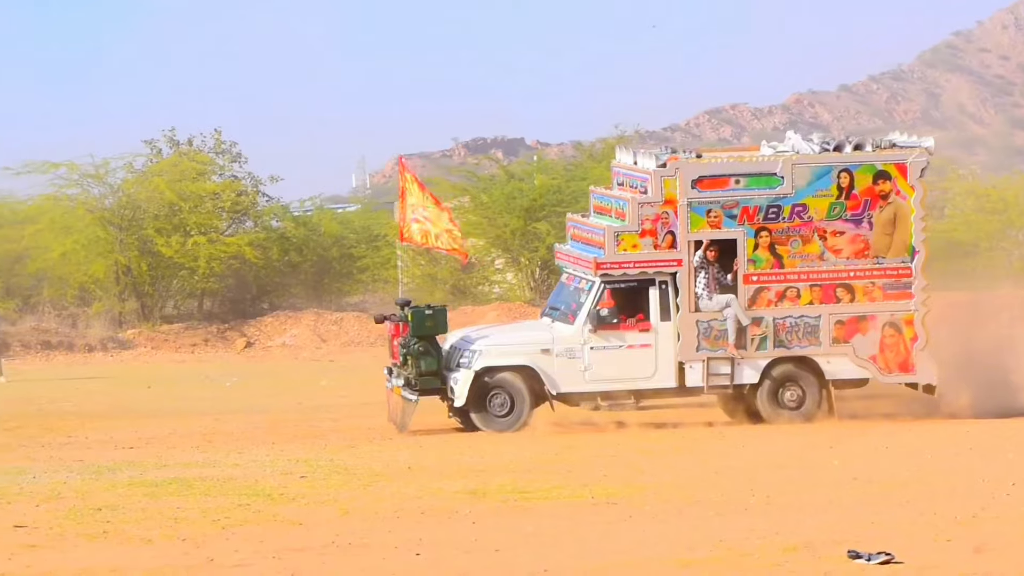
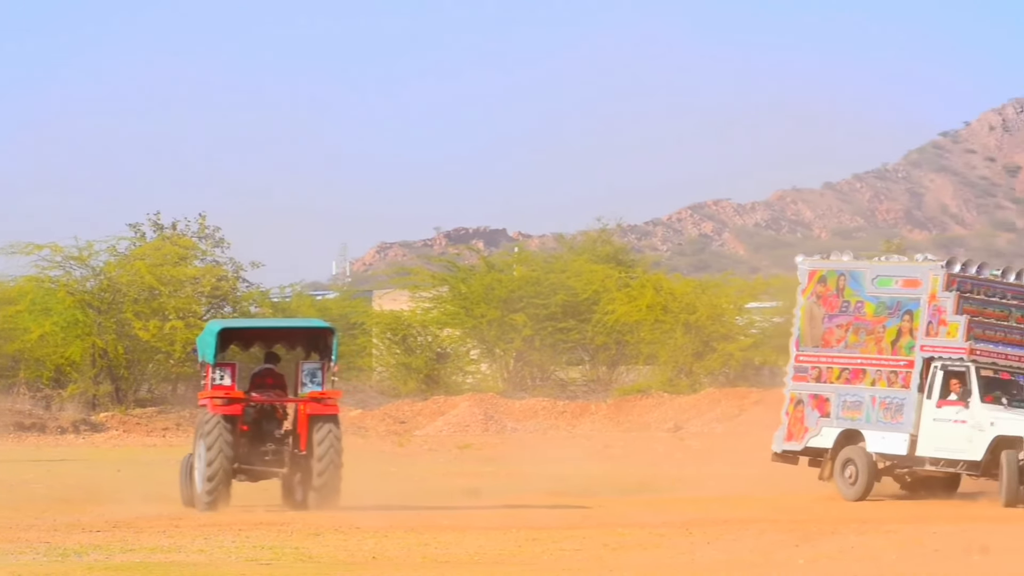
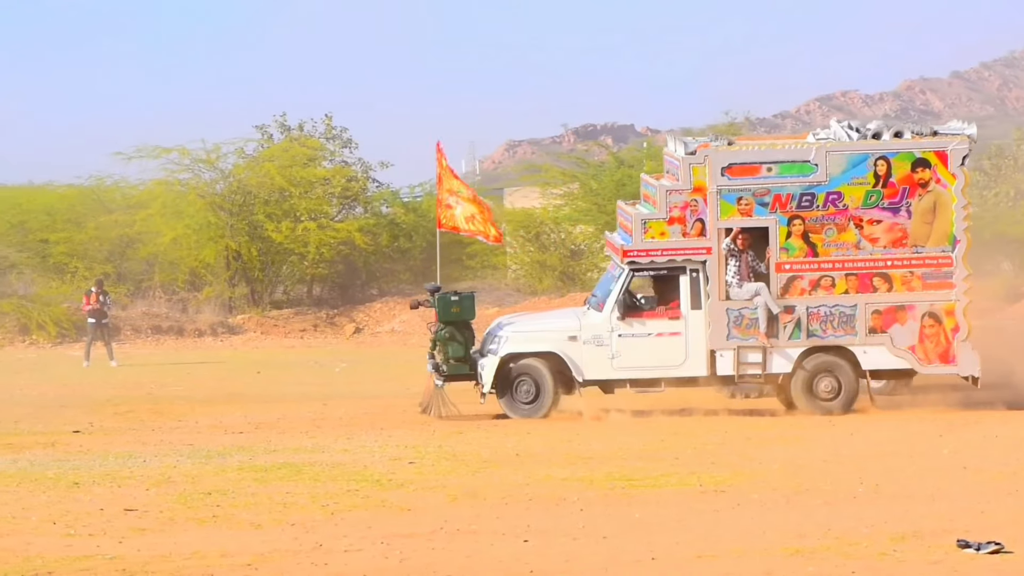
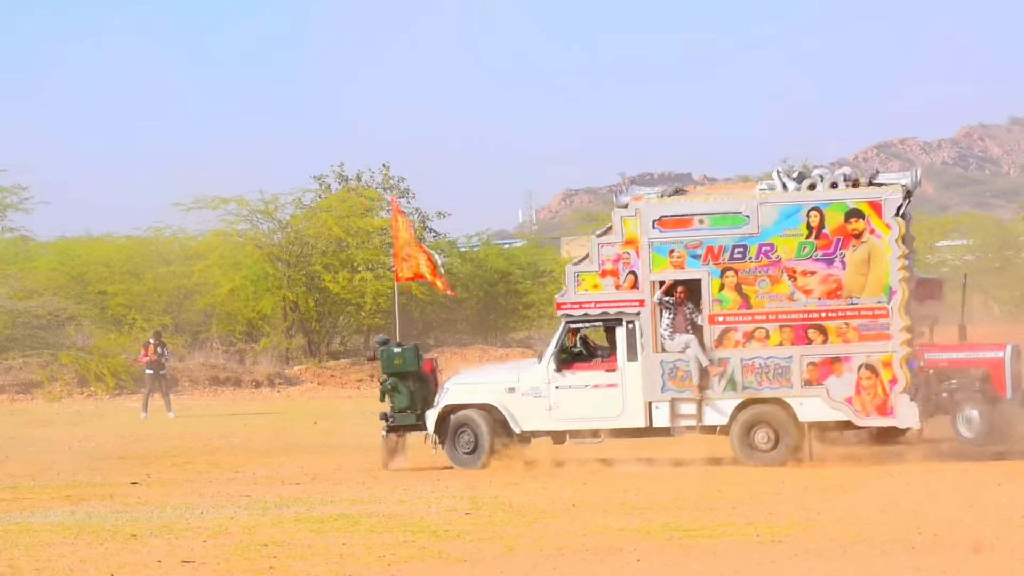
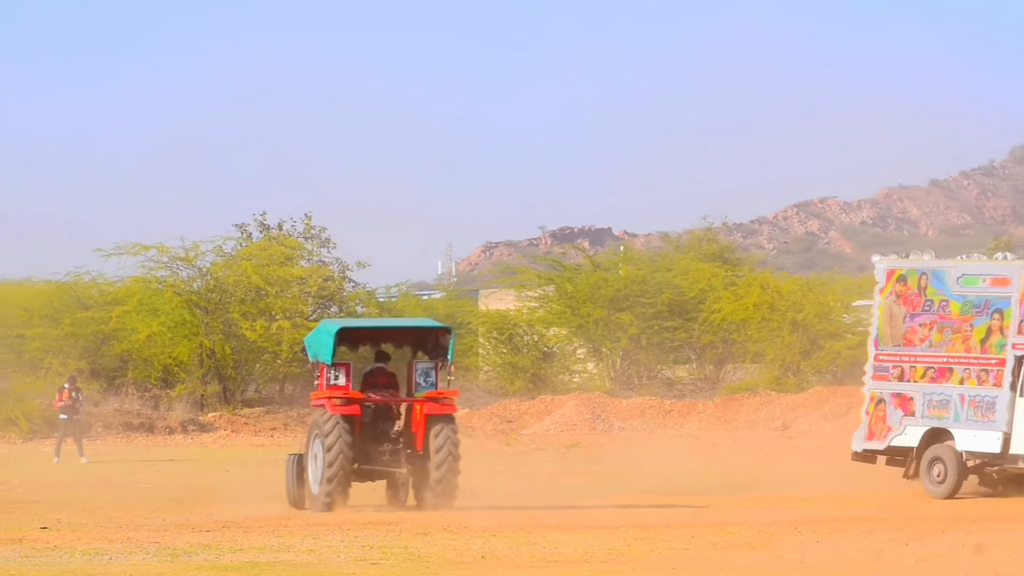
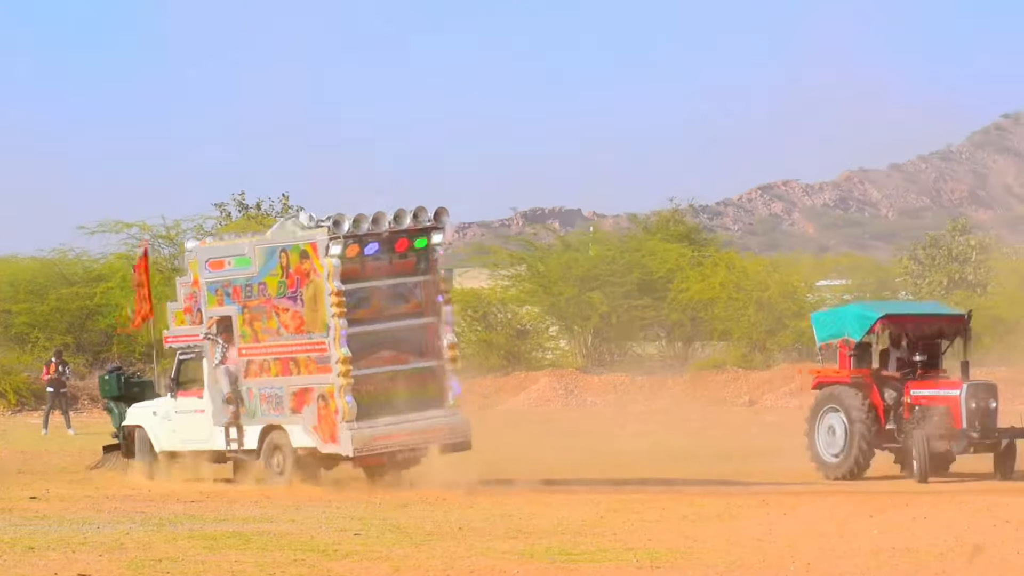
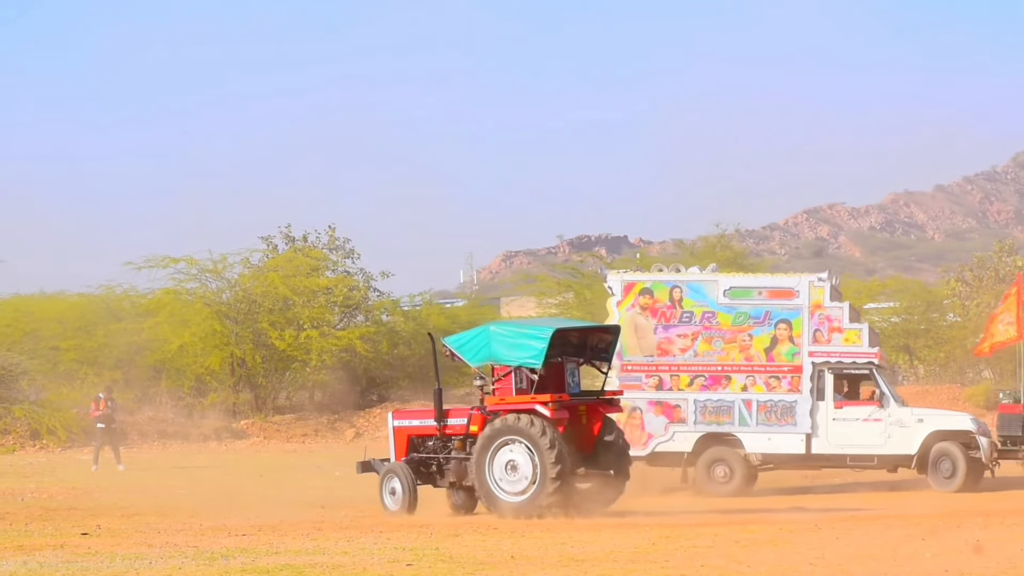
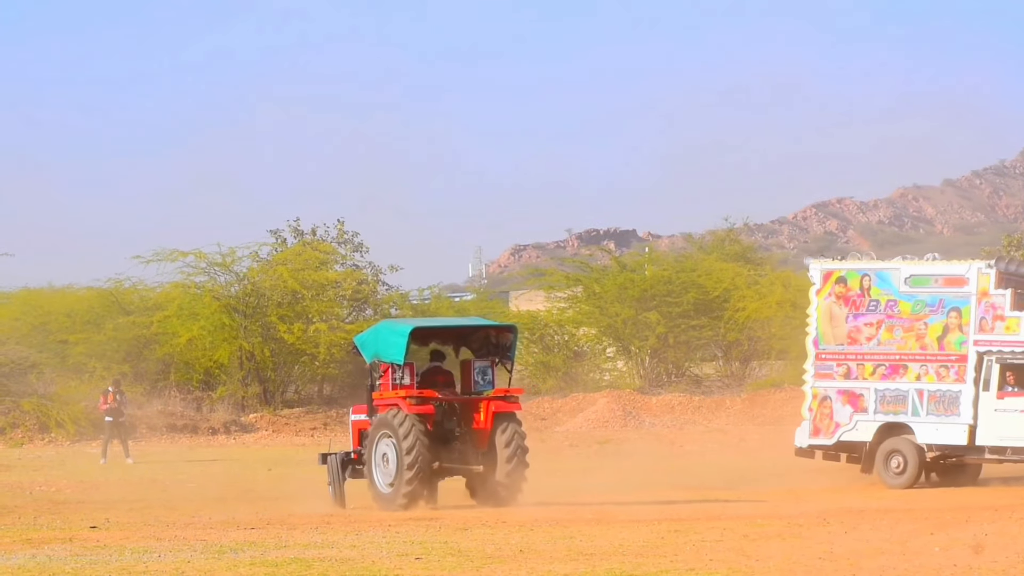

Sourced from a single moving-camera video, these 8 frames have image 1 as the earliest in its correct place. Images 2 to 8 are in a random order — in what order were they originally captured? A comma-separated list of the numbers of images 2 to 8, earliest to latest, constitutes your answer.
3, 4, 6, 7, 8, 5, 2
